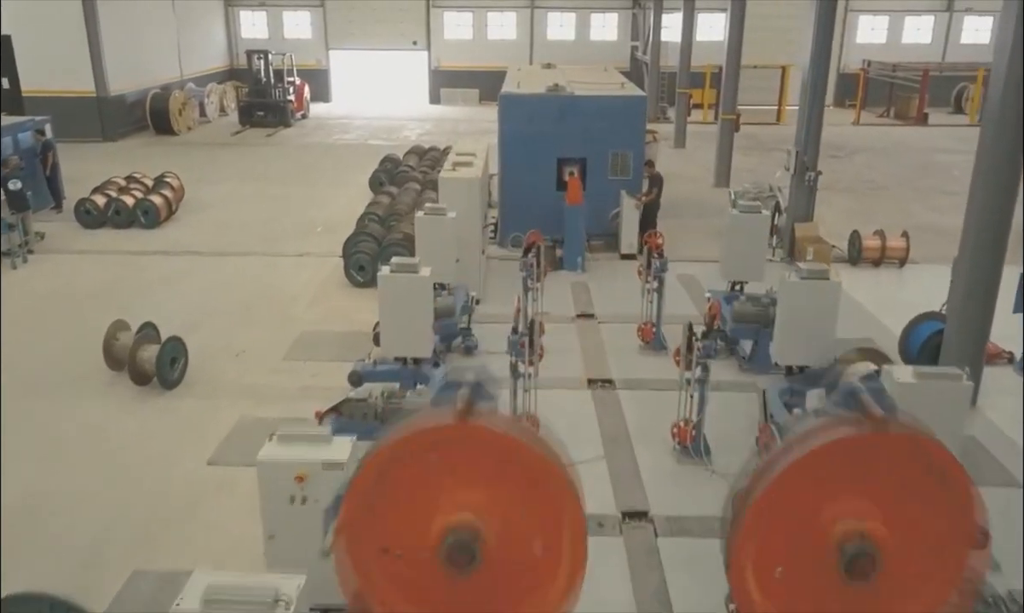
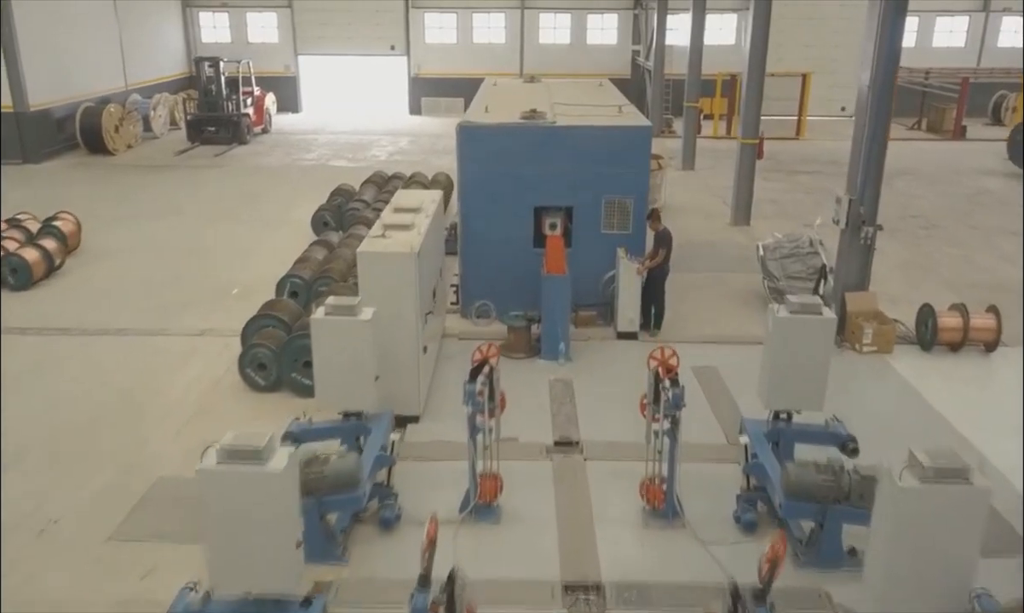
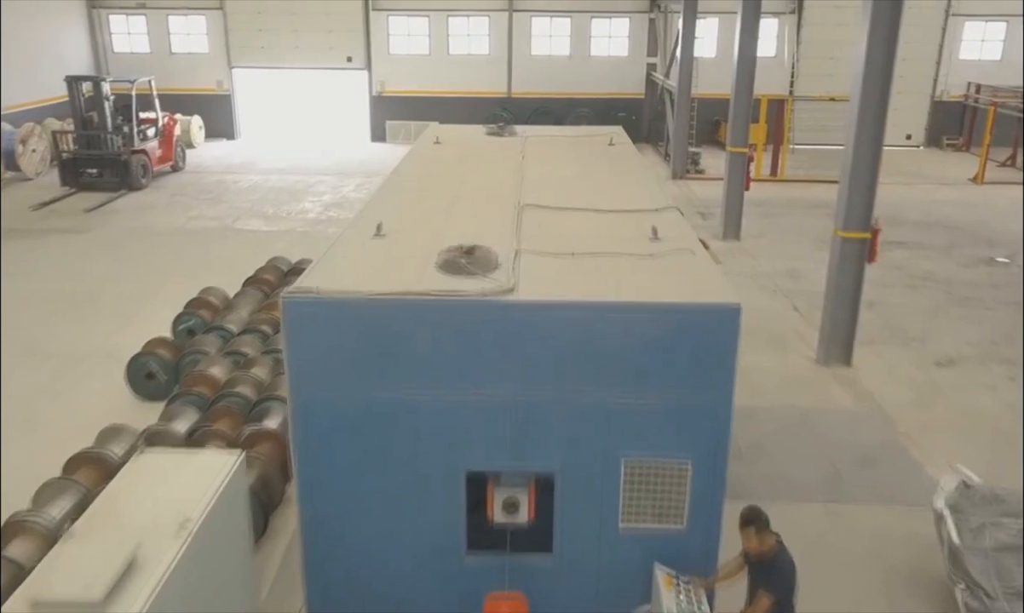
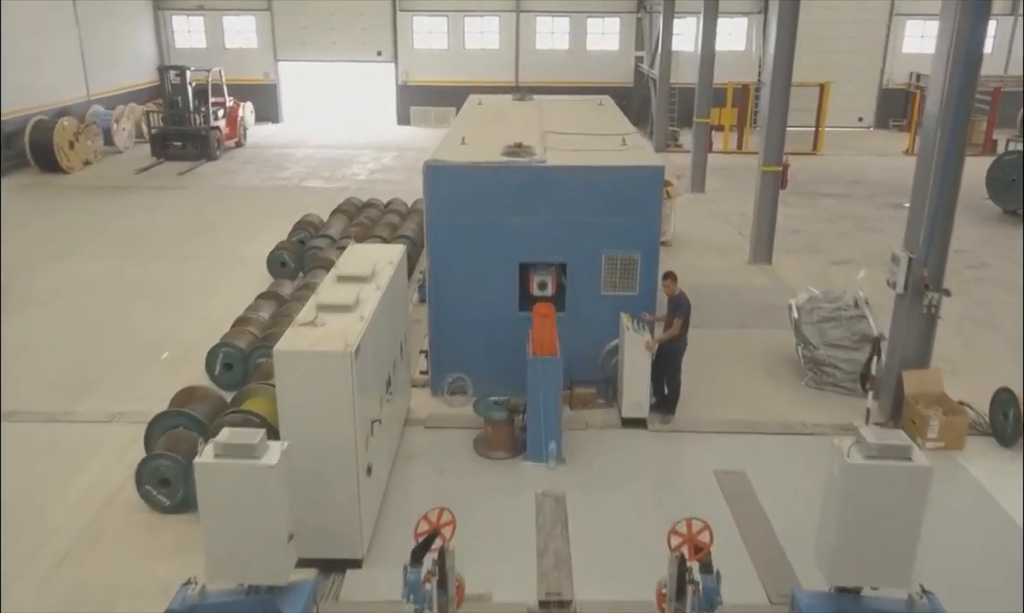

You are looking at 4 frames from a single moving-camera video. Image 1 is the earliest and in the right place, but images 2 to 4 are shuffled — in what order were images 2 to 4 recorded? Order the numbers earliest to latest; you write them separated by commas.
2, 4, 3
